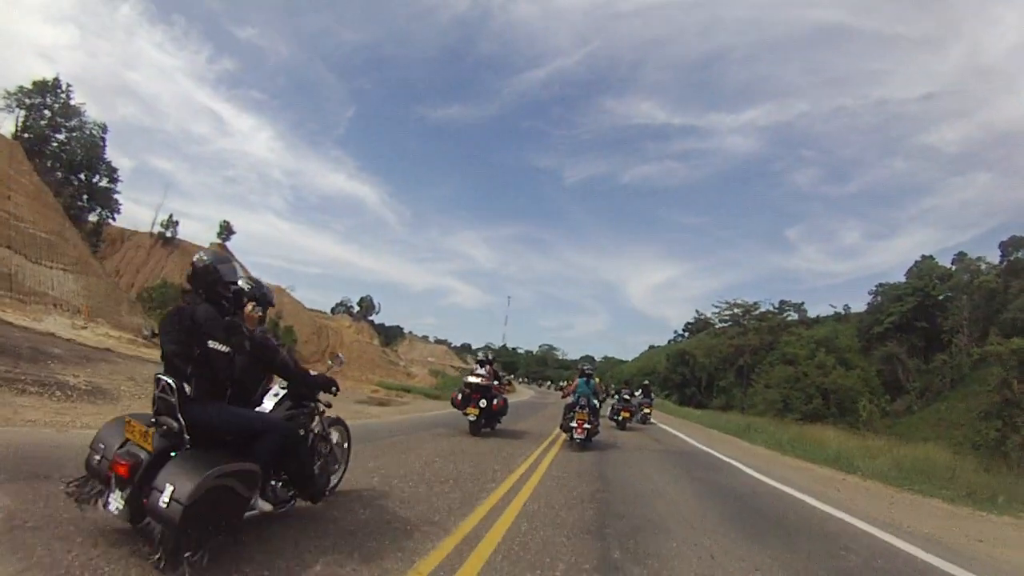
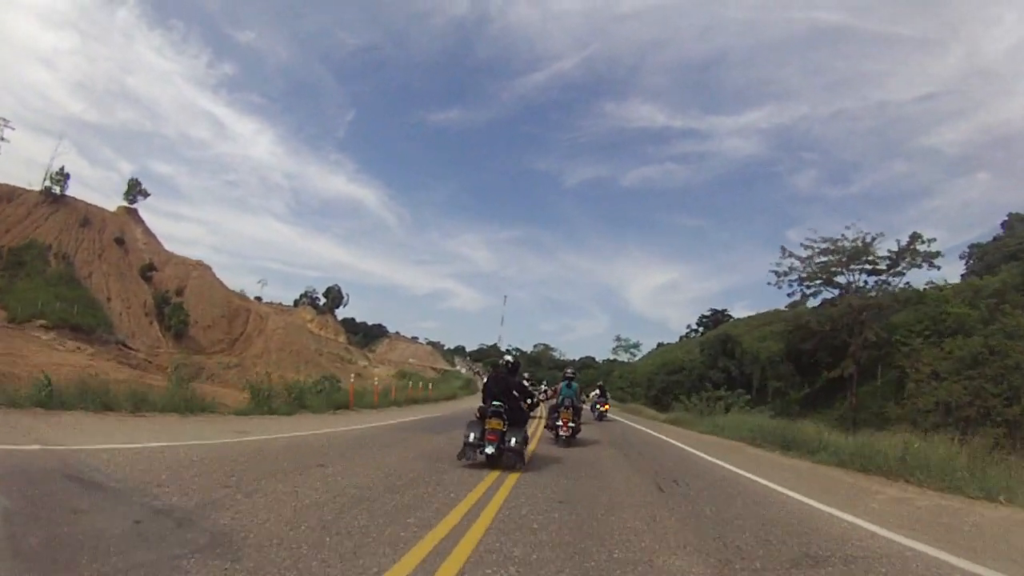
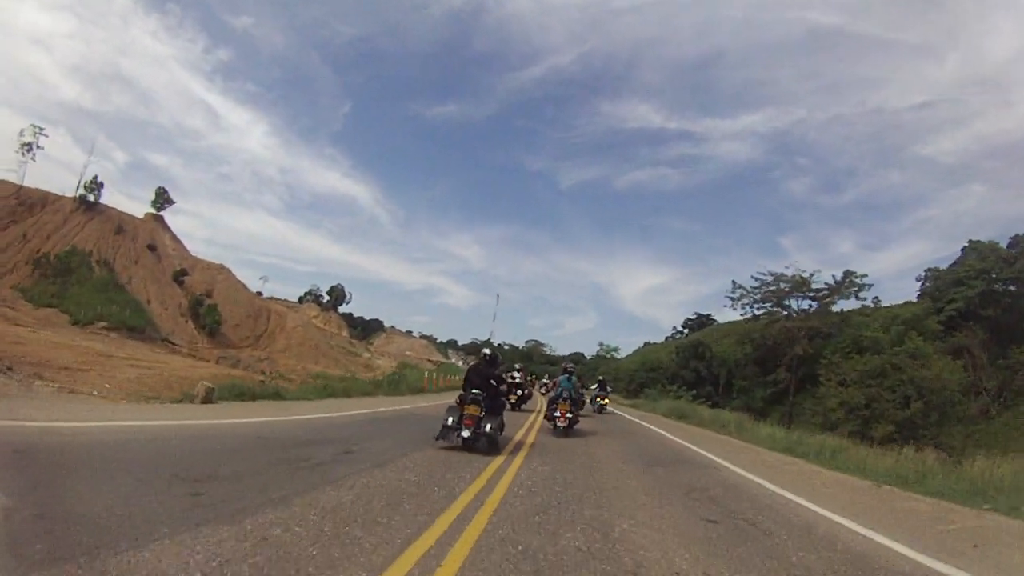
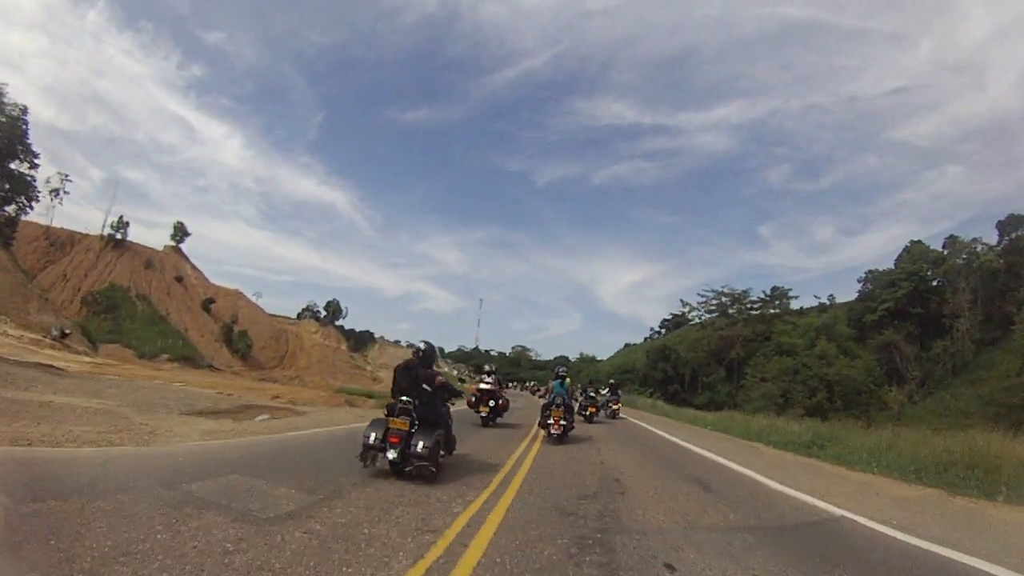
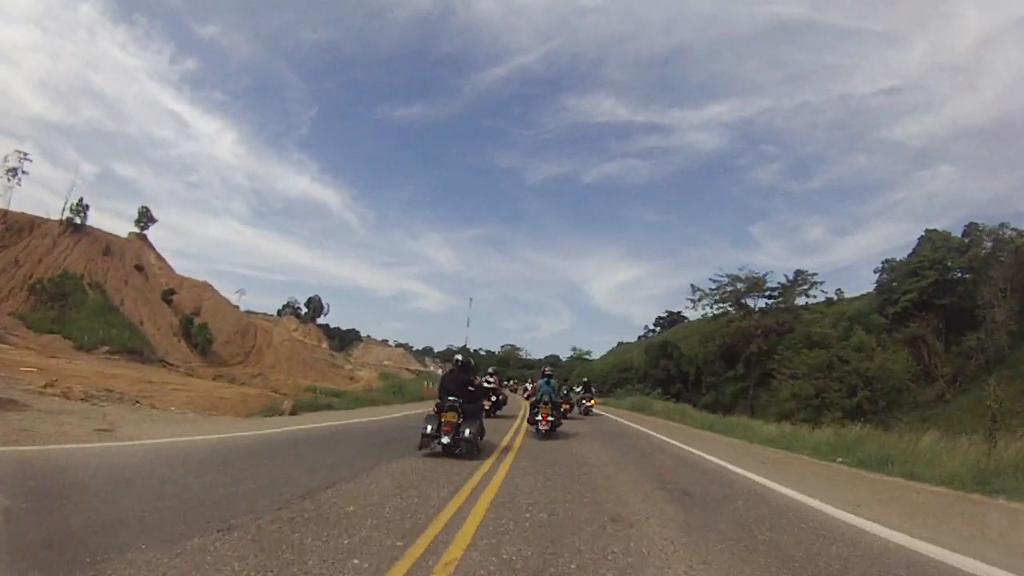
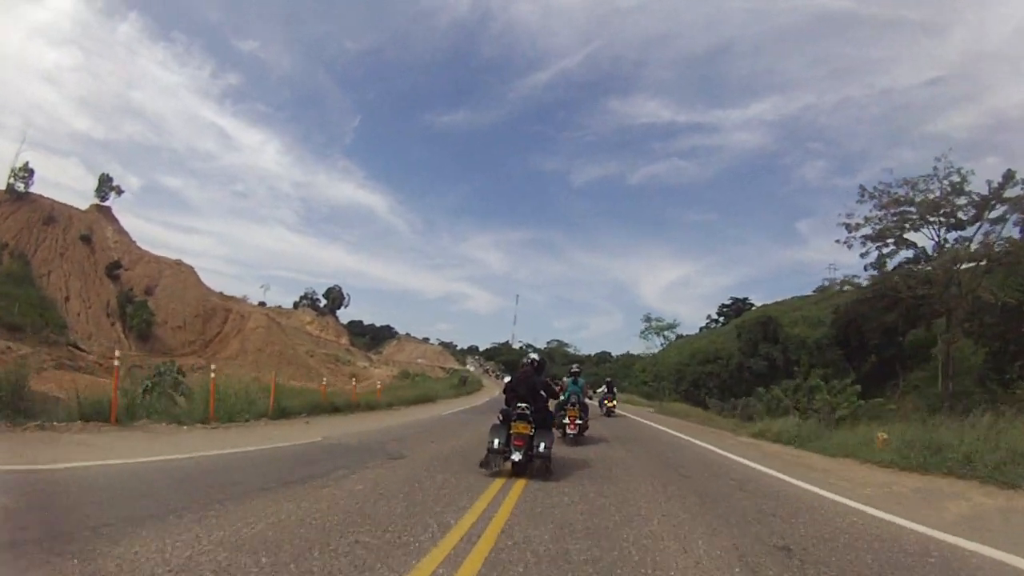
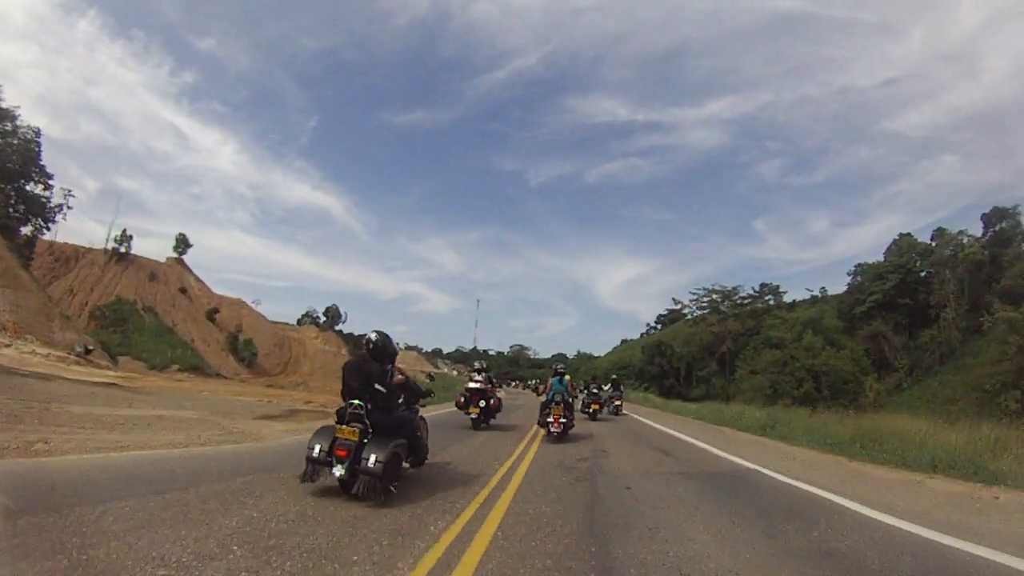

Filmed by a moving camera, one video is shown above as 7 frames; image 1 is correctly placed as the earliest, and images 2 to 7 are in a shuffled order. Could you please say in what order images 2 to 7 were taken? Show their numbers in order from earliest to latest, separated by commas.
7, 4, 5, 3, 2, 6
